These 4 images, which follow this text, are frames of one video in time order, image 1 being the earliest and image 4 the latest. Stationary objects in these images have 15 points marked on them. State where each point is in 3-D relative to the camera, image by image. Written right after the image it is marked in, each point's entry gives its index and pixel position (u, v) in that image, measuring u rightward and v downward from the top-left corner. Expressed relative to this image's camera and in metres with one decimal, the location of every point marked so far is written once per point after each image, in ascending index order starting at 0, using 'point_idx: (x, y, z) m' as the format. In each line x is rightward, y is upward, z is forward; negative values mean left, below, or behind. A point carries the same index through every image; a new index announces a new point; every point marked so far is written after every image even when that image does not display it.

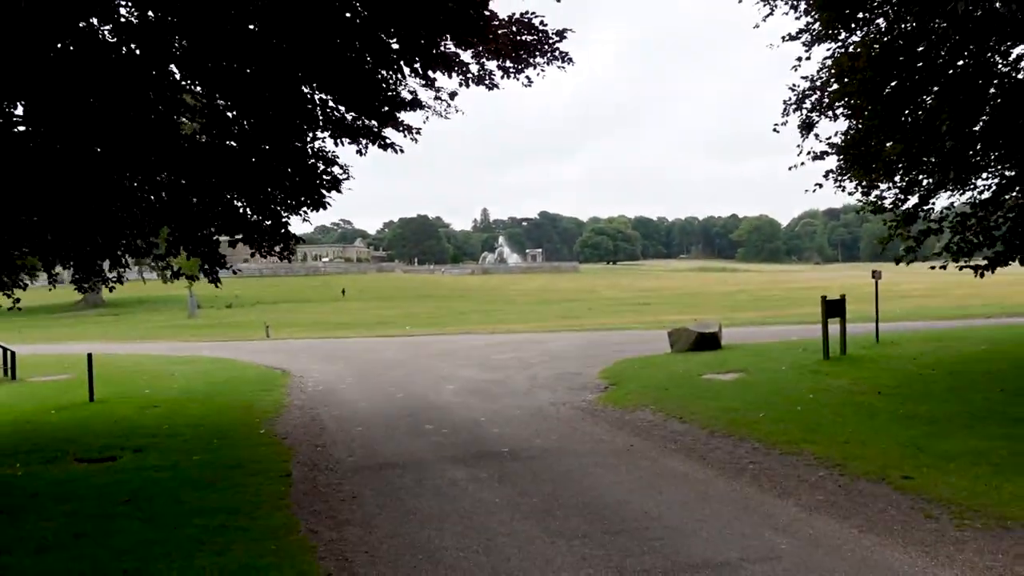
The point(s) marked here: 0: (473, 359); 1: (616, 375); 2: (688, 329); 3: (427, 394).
0: (-0.8, -1.5, +19.0) m
1: (+1.6, -1.4, +15.0) m
2: (+3.4, -0.8, +17.8) m
3: (-1.3, -1.6, +13.7) m
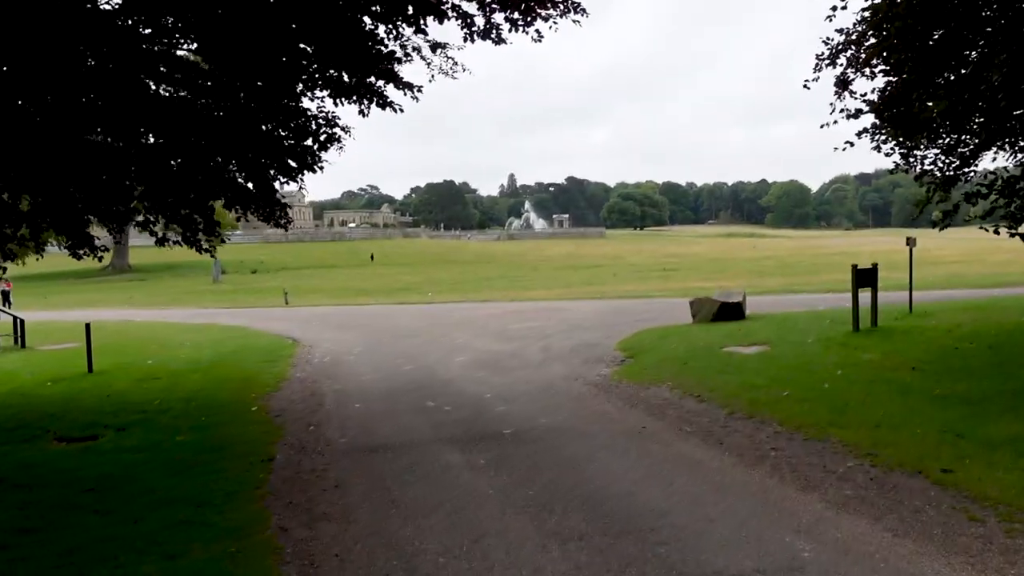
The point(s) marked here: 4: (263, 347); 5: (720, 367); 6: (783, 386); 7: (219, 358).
0: (-0.5, -0.8, +18.4) m
1: (+1.8, -0.9, +14.3) m
2: (+3.6, -0.2, +17.0) m
3: (-1.1, -1.1, +13.1) m
4: (-4.7, -1.1, +17.6) m
5: (+2.6, -1.0, +11.4) m
6: (+2.9, -1.0, +9.6) m
7: (-5.1, -1.2, +16.0) m
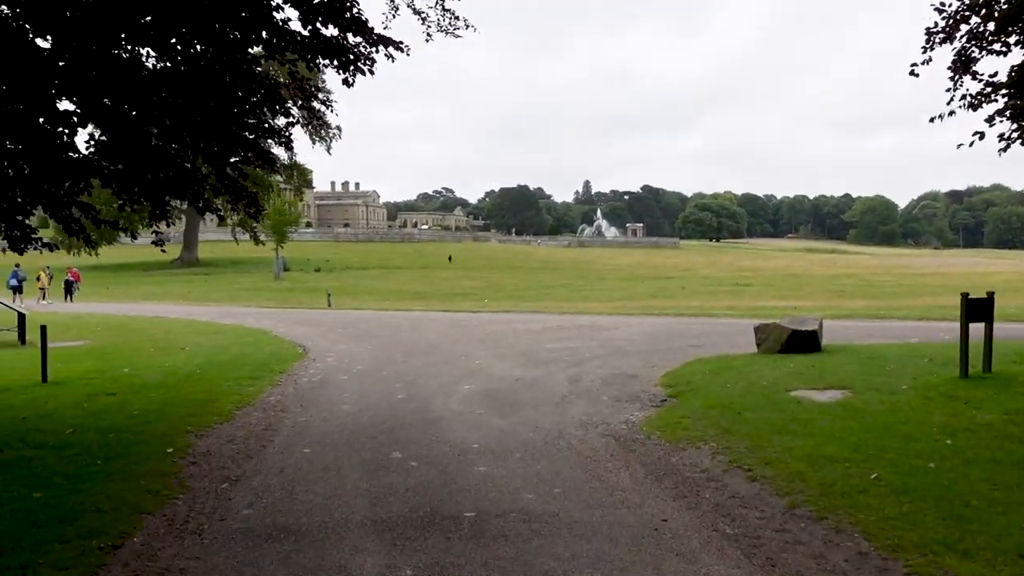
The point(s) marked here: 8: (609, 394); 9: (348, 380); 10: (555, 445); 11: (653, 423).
0: (+0.1, -1.1, +16.0) m
1: (+2.1, -1.2, +11.7) m
2: (+4.1, -0.6, +14.2) m
3: (-0.9, -1.3, +10.7) m
4: (-4.2, -1.2, +15.5) m
5: (+2.6, -1.3, +8.7) m
6: (+2.7, -1.3, +7.0) m
7: (-4.7, -1.2, +14.0) m
8: (+1.2, -1.3, +11.3) m
9: (-2.3, -1.3, +12.7) m
10: (+0.4, -1.4, +8.2) m
11: (+1.4, -1.3, +9.1) m
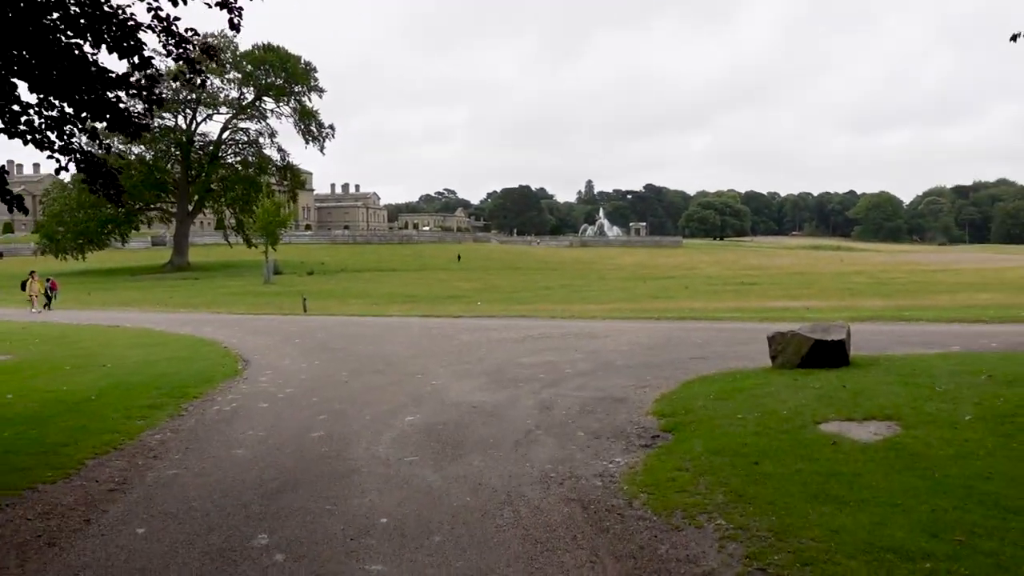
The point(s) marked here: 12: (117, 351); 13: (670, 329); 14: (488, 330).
0: (-0.4, -1.1, +13.5) m
1: (+1.6, -1.2, +9.2) m
2: (+3.7, -0.6, +11.8) m
3: (-1.4, -1.4, +8.3) m
4: (-4.7, -1.3, +13.1) m
5: (+2.1, -1.3, +6.3) m
6: (+2.2, -1.3, +4.5) m
7: (-5.1, -1.4, +11.5) m
8: (+0.7, -1.3, +8.8) m
9: (-2.7, -1.3, +10.3) m
10: (-0.1, -1.4, +5.8) m
11: (+0.9, -1.4, +6.6) m
12: (-7.5, -1.2, +17.6) m
13: (+3.2, -0.8, +18.6) m
14: (-0.5, -0.9, +19.5) m
